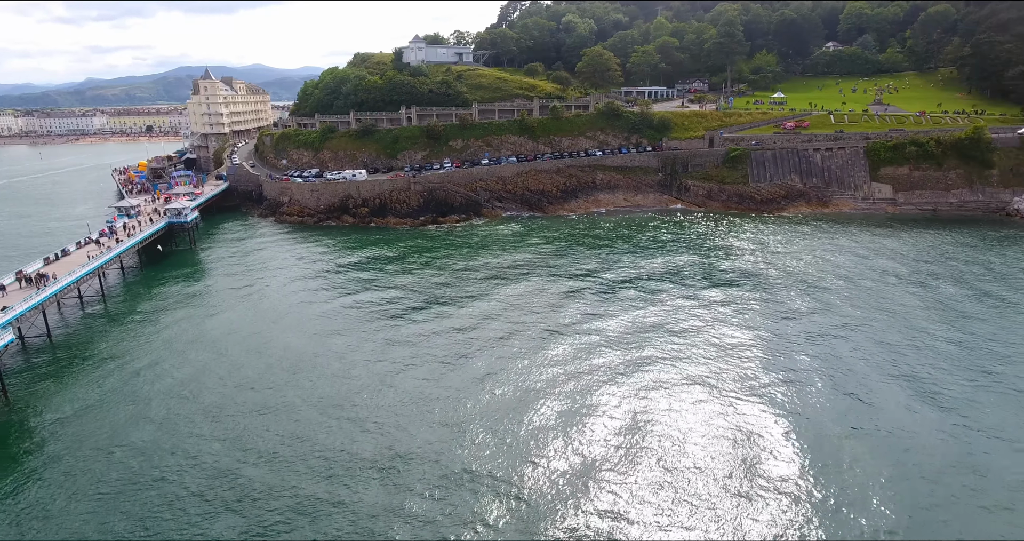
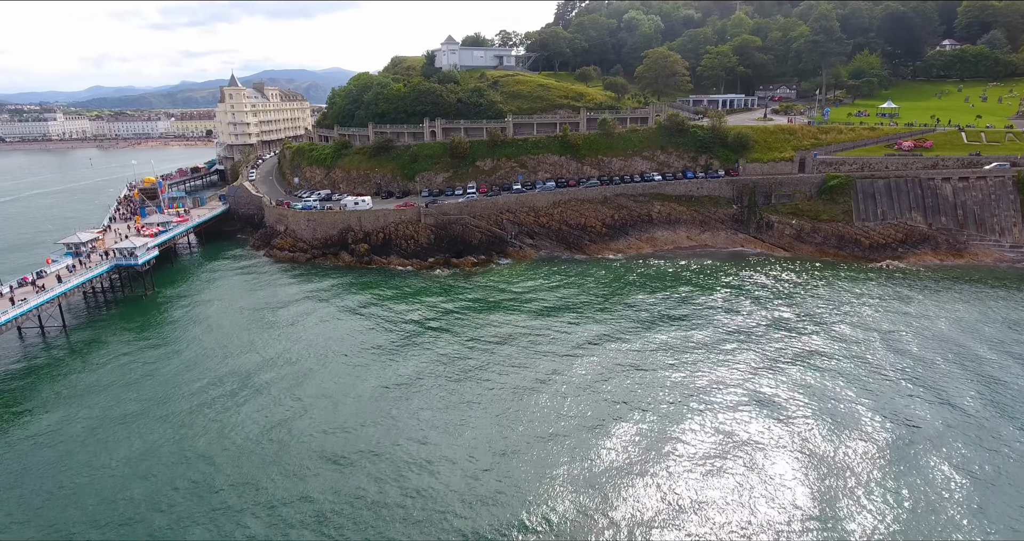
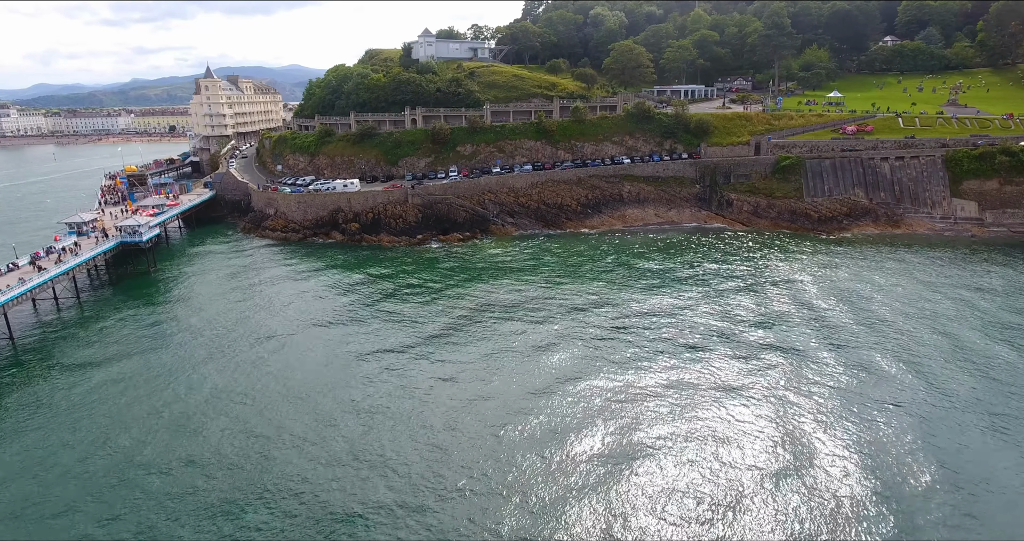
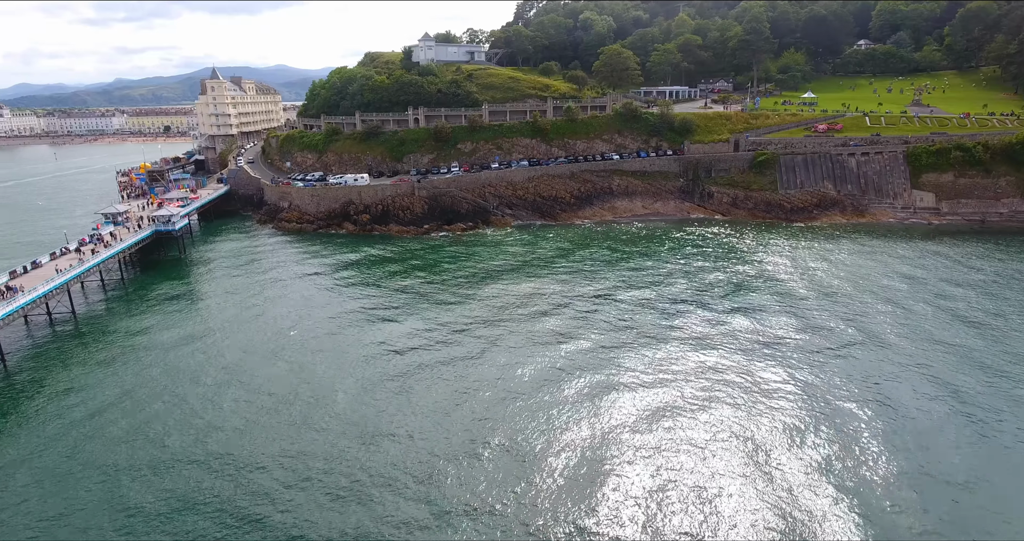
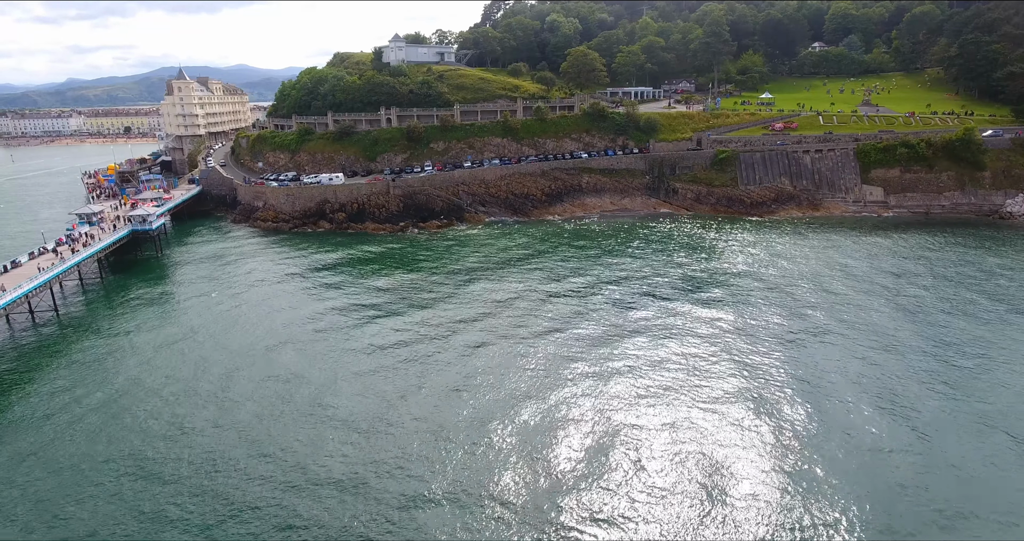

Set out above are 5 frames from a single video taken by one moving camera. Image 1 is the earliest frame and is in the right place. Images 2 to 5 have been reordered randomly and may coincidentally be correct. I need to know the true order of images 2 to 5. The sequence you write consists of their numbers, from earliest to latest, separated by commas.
5, 4, 3, 2
